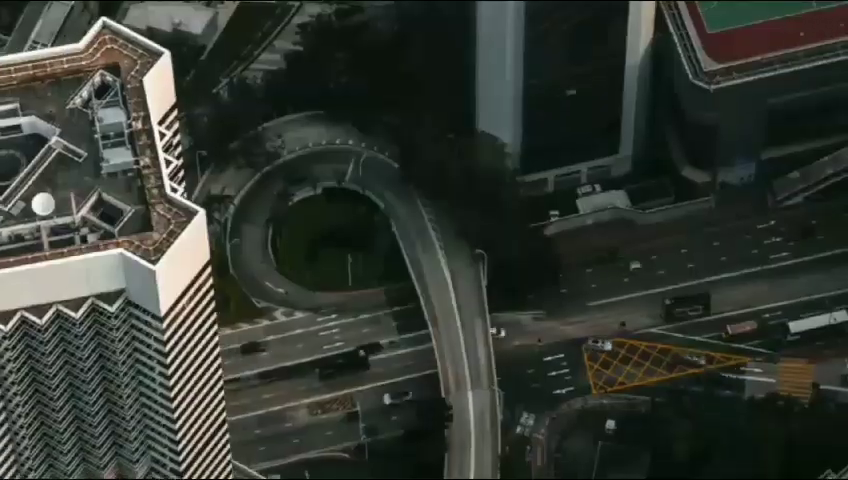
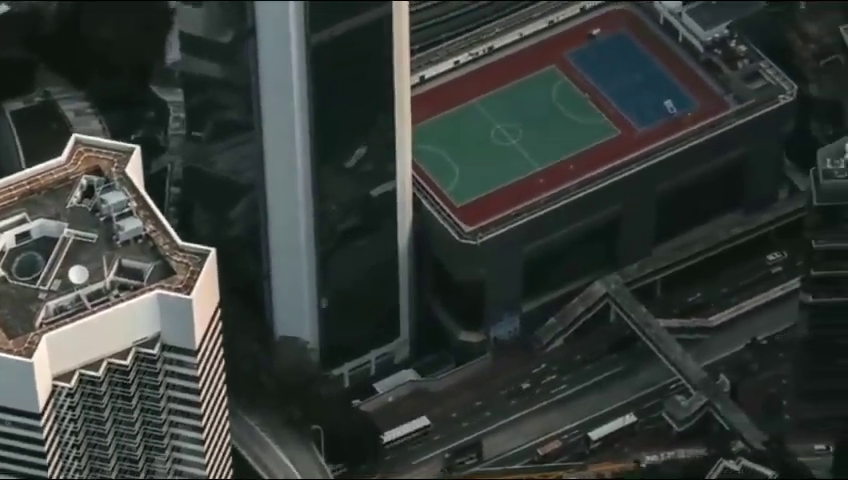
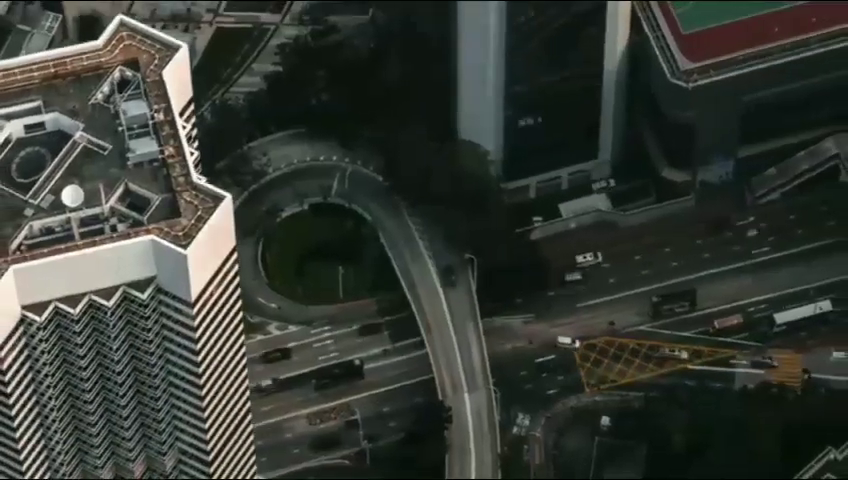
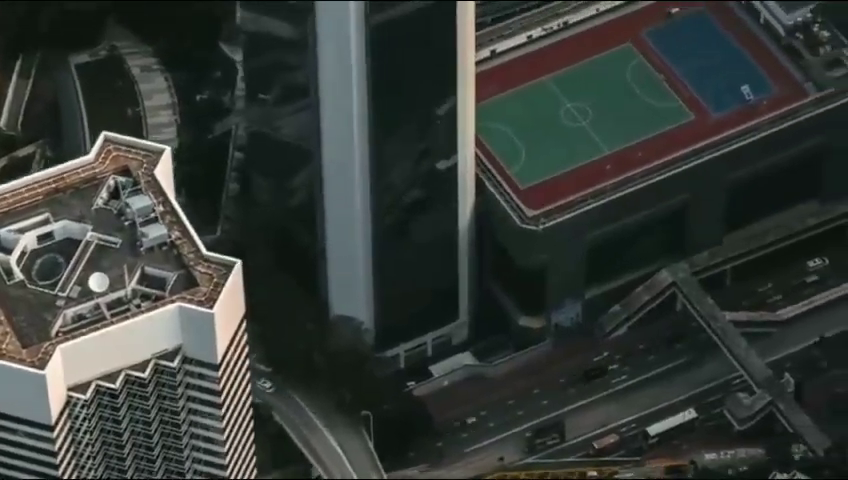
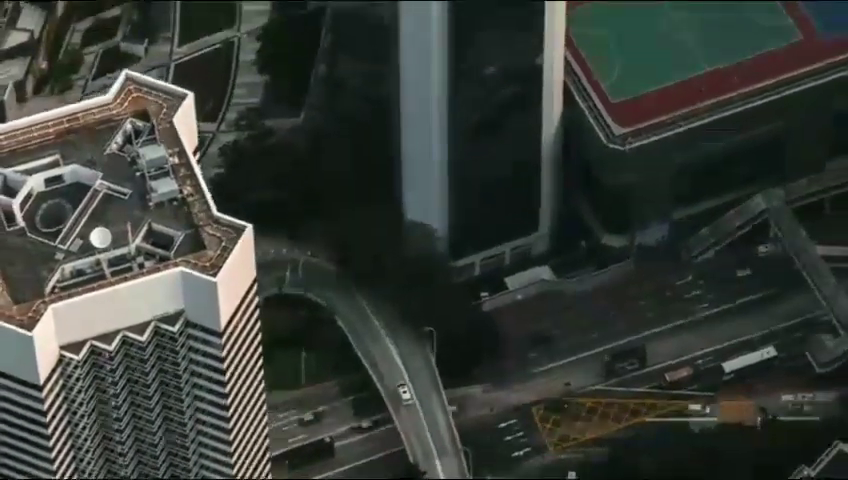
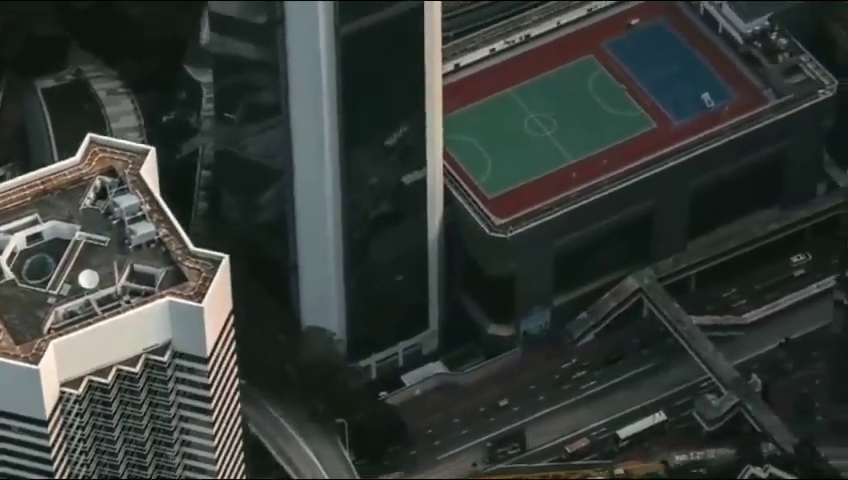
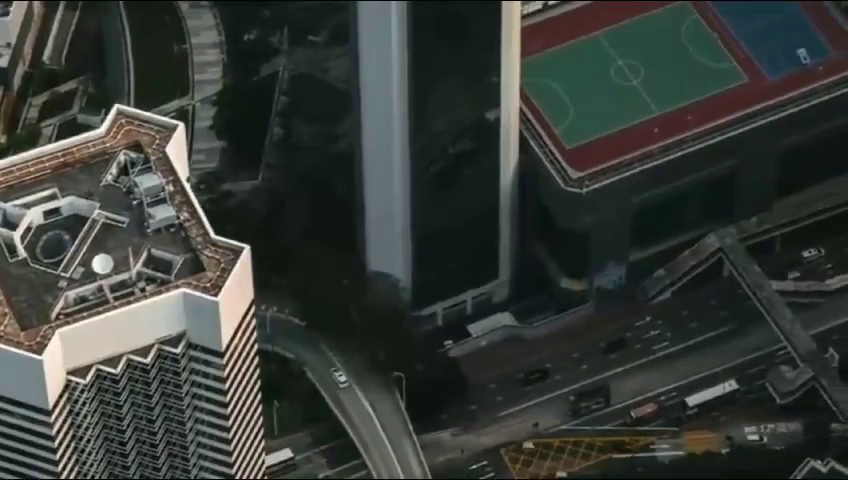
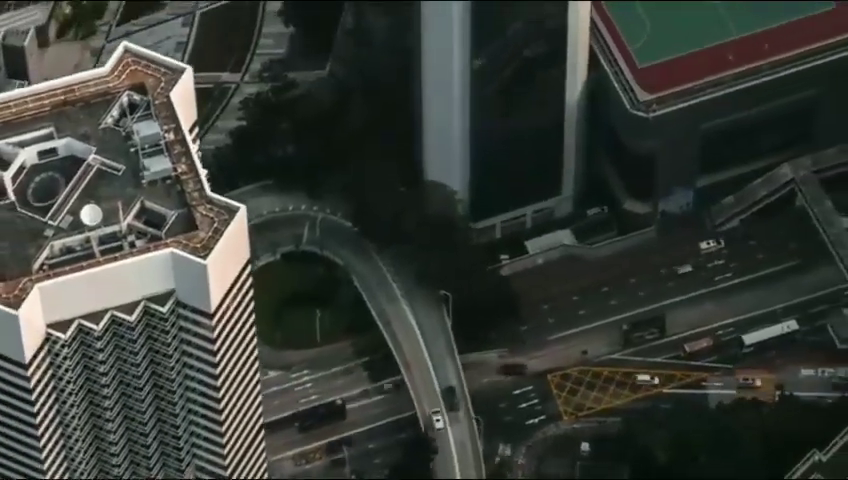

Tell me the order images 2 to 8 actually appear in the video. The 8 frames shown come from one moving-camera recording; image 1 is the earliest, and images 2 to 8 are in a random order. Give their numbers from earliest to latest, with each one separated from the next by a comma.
3, 8, 5, 7, 4, 6, 2
